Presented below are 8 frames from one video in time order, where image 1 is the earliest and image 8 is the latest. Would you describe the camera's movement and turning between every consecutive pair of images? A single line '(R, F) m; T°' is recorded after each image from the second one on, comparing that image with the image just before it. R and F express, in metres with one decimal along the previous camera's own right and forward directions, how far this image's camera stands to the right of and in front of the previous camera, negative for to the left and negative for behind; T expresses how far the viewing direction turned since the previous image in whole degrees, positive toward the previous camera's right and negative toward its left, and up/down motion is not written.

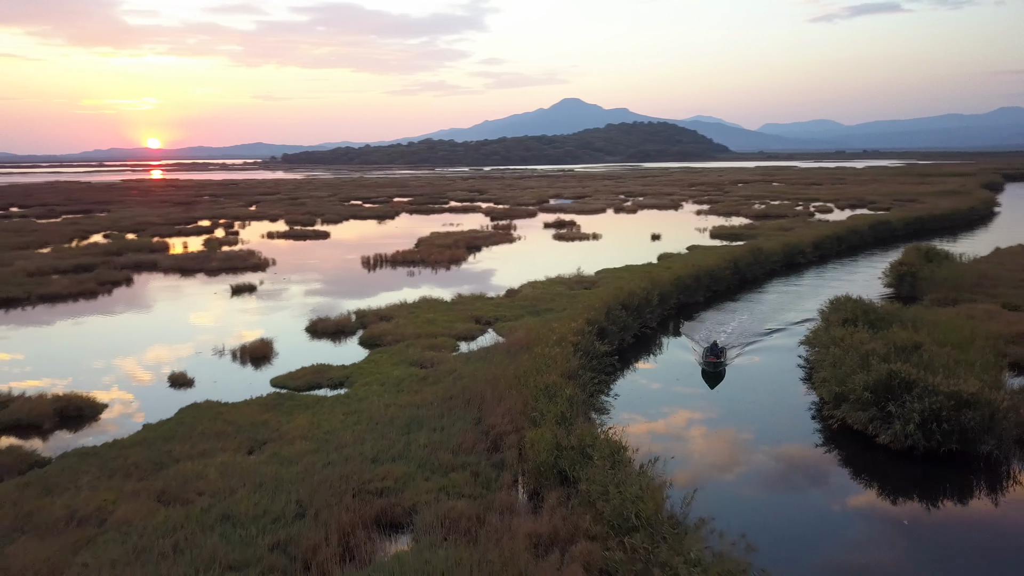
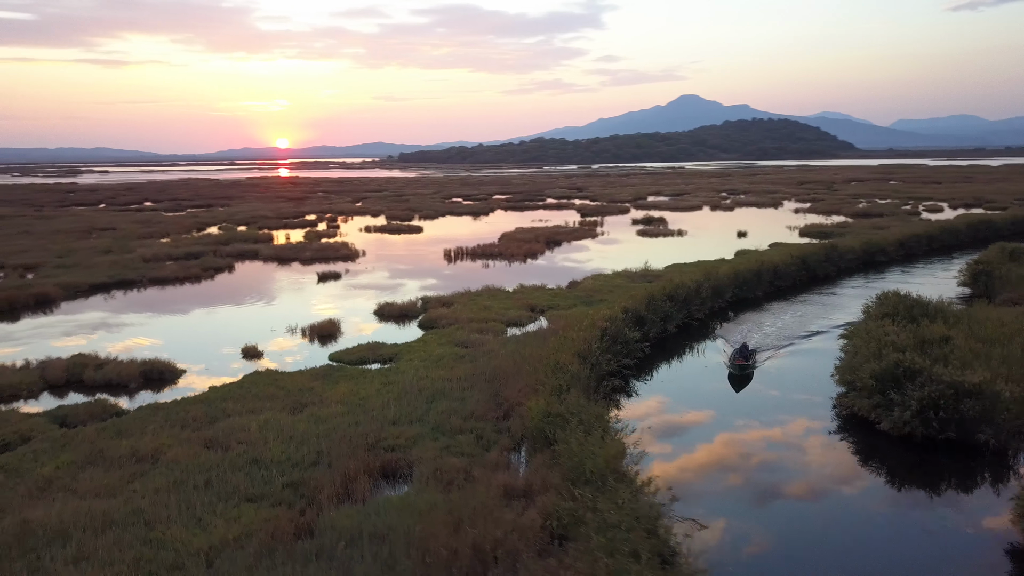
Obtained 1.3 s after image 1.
(+1.6, -1.0) m; -8°
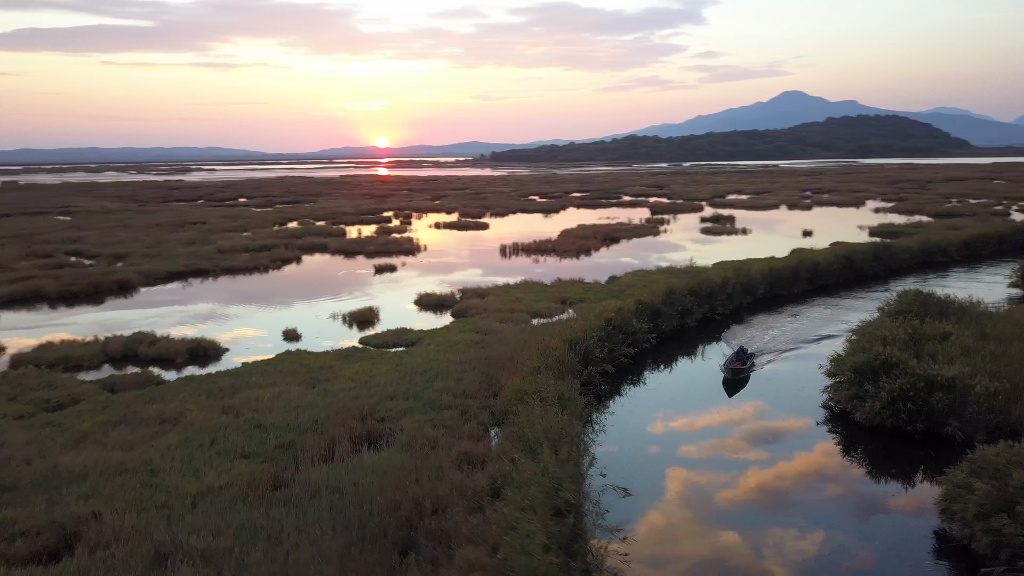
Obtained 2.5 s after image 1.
(+1.8, -0.9) m; -6°
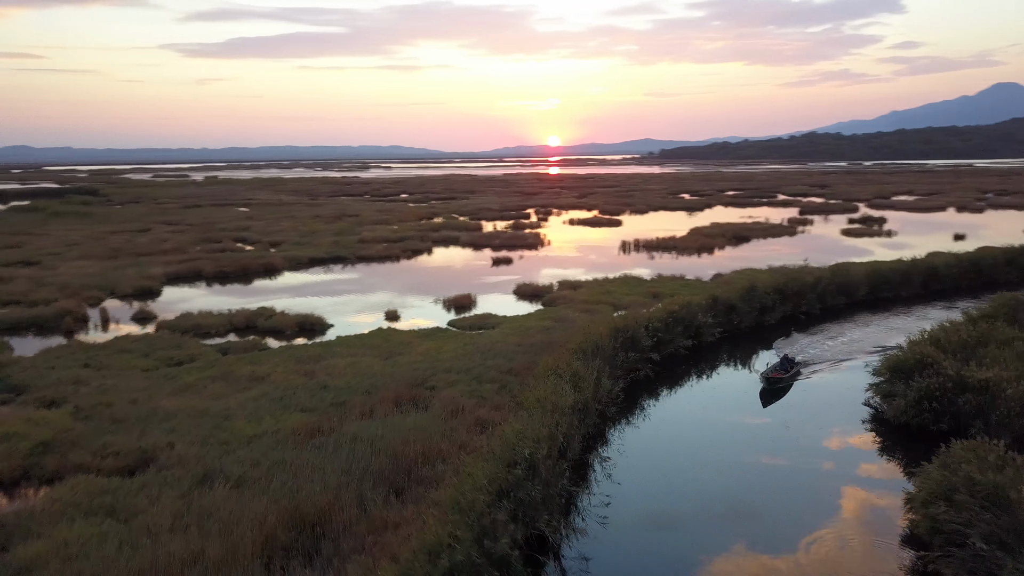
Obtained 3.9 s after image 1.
(+2.3, -1.0) m; -12°
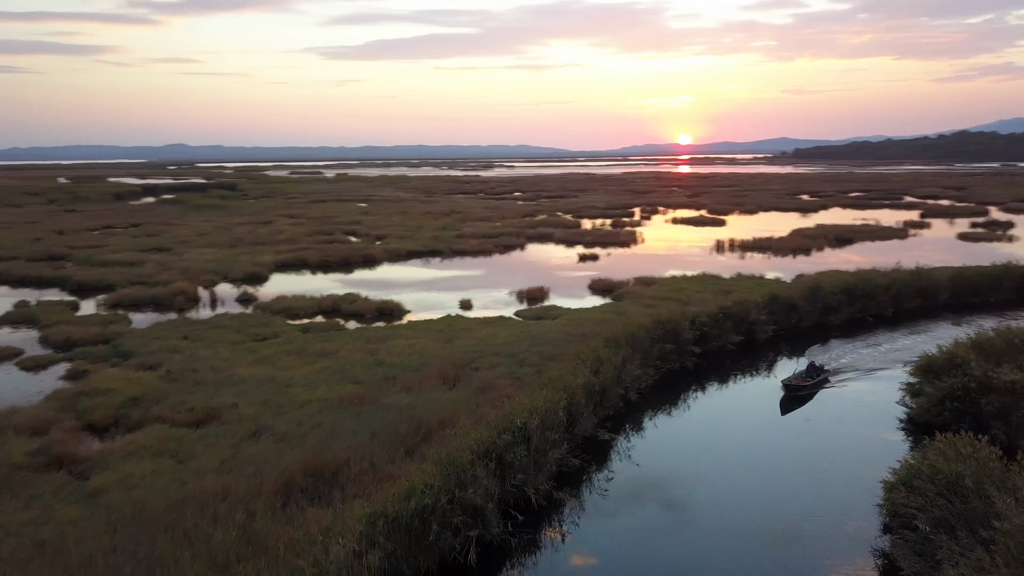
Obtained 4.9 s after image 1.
(+1.6, -0.9) m; -9°
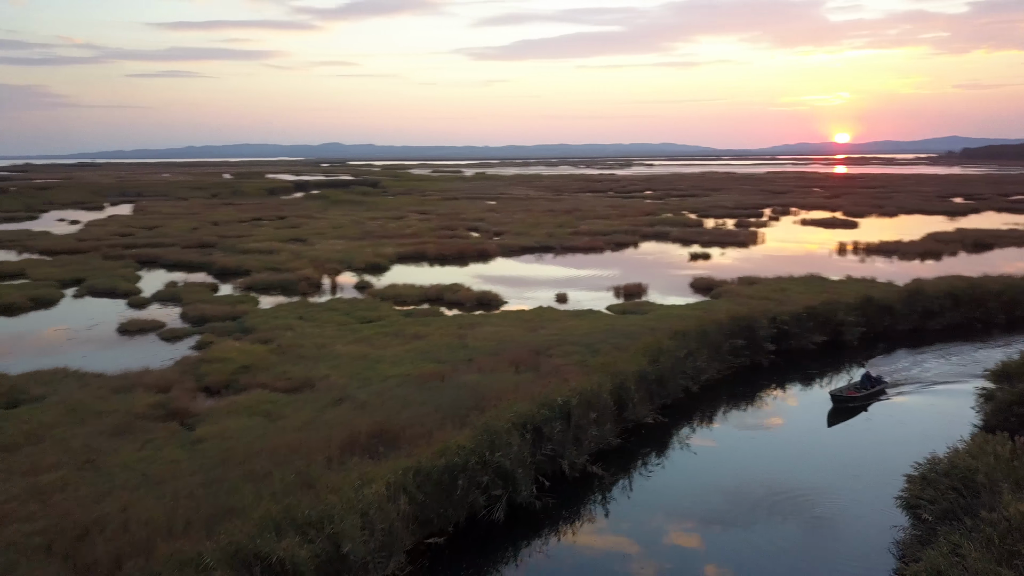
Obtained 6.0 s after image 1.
(+1.3, -0.8) m; -10°
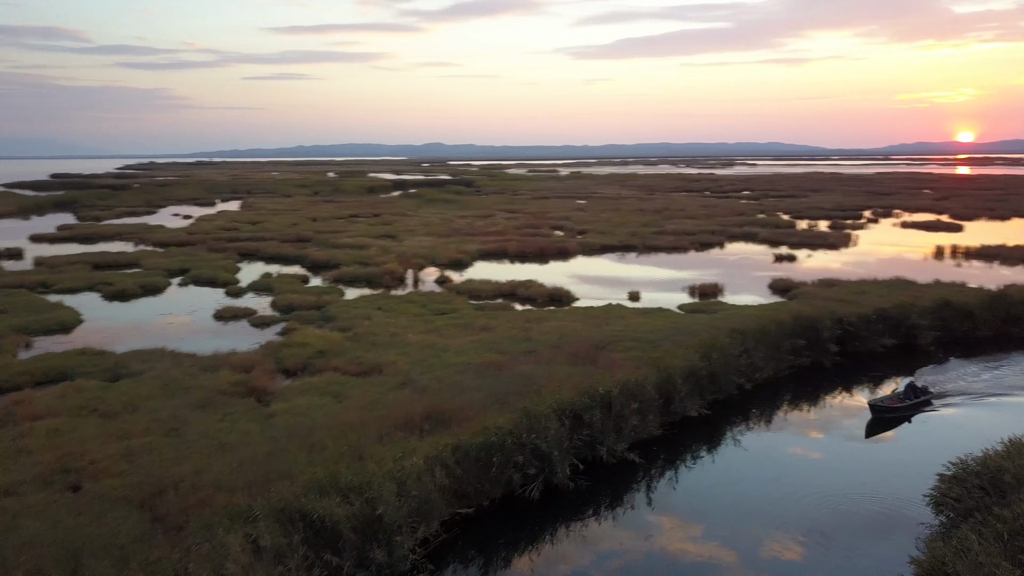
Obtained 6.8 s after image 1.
(+0.7, -0.5) m; -7°
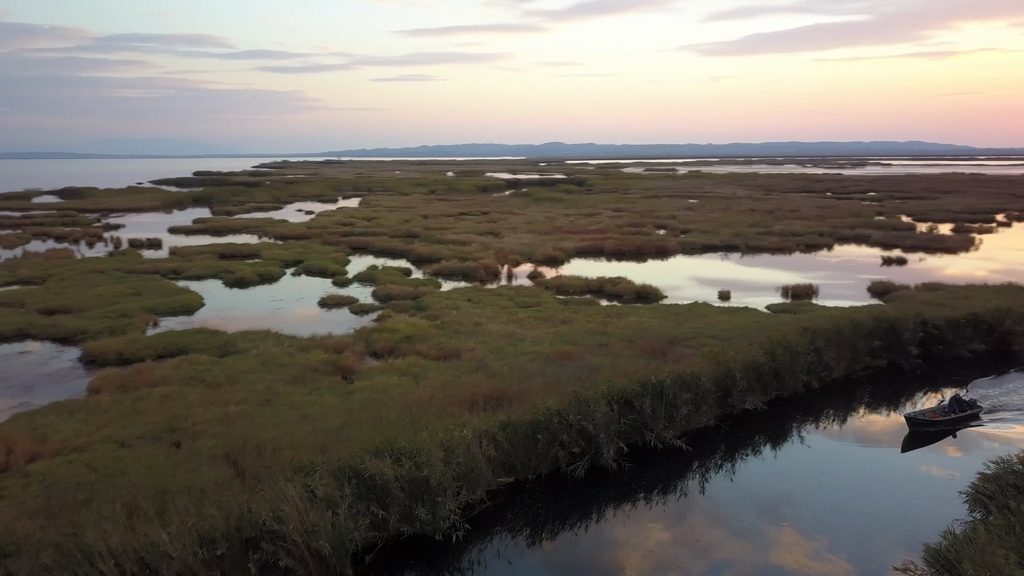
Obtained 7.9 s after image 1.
(+0.9, -0.7) m; -8°
